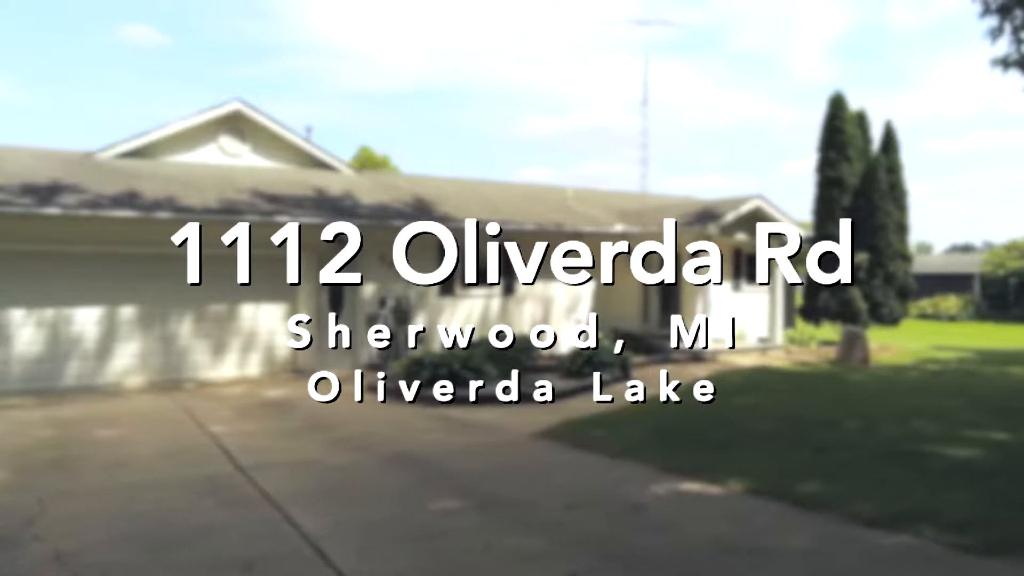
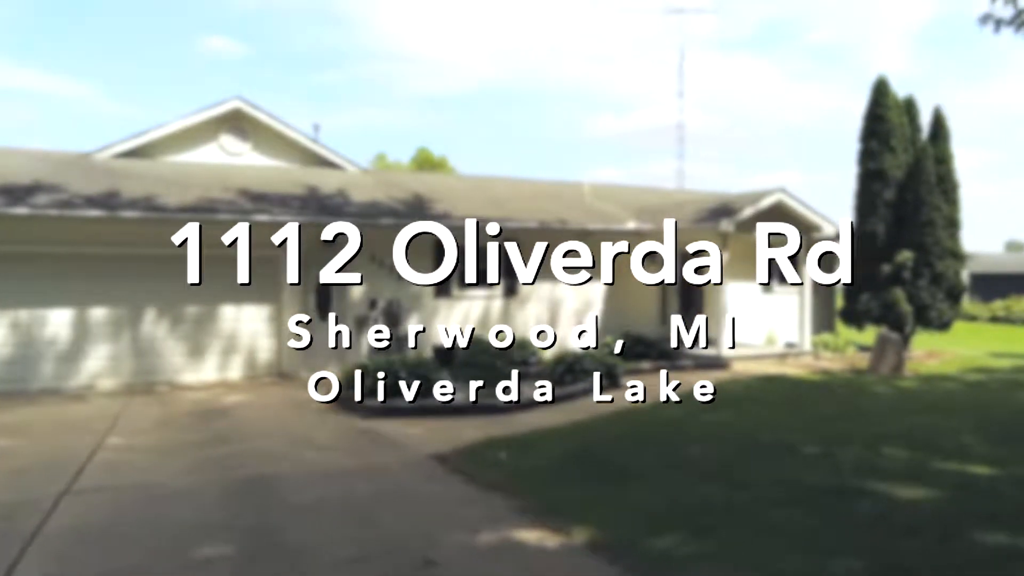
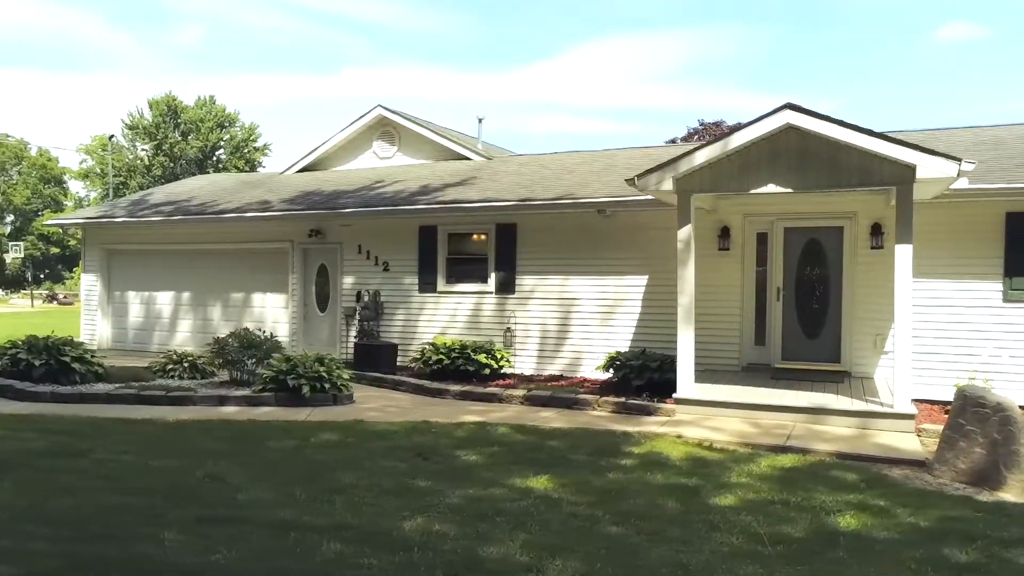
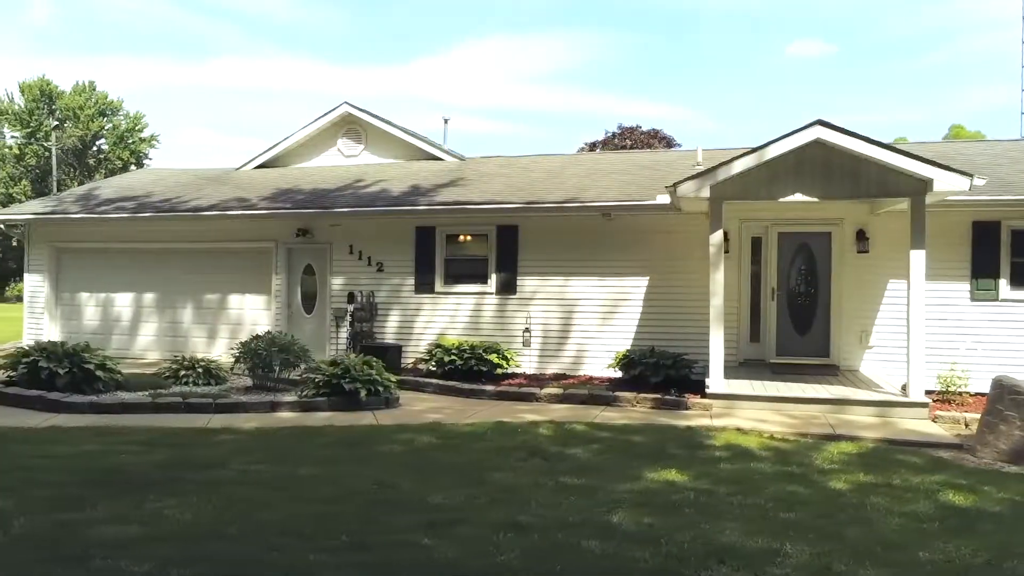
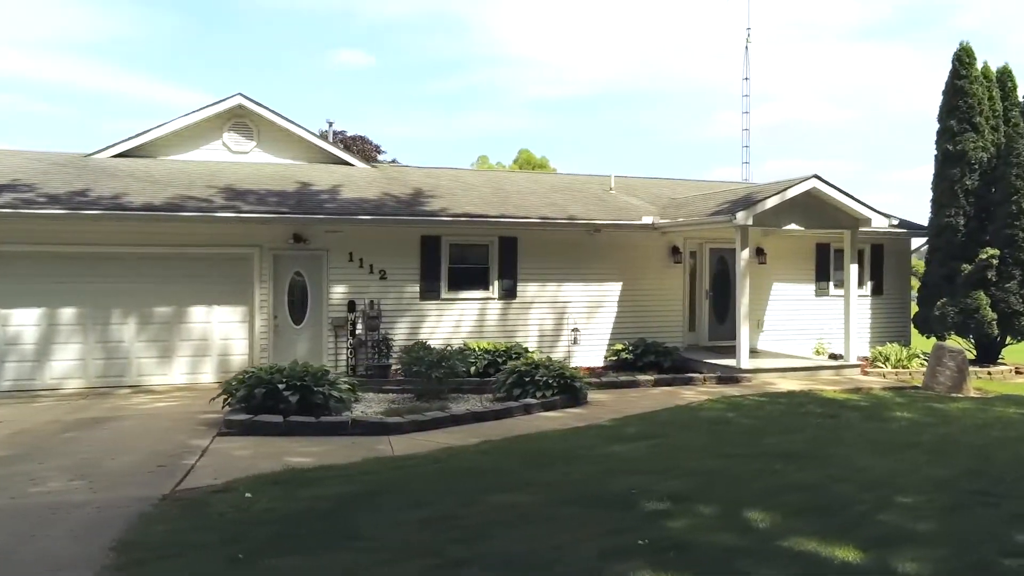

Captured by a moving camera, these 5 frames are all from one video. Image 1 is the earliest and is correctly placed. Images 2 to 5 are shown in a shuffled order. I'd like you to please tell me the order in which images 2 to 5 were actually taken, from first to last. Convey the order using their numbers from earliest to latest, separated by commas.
2, 5, 4, 3
